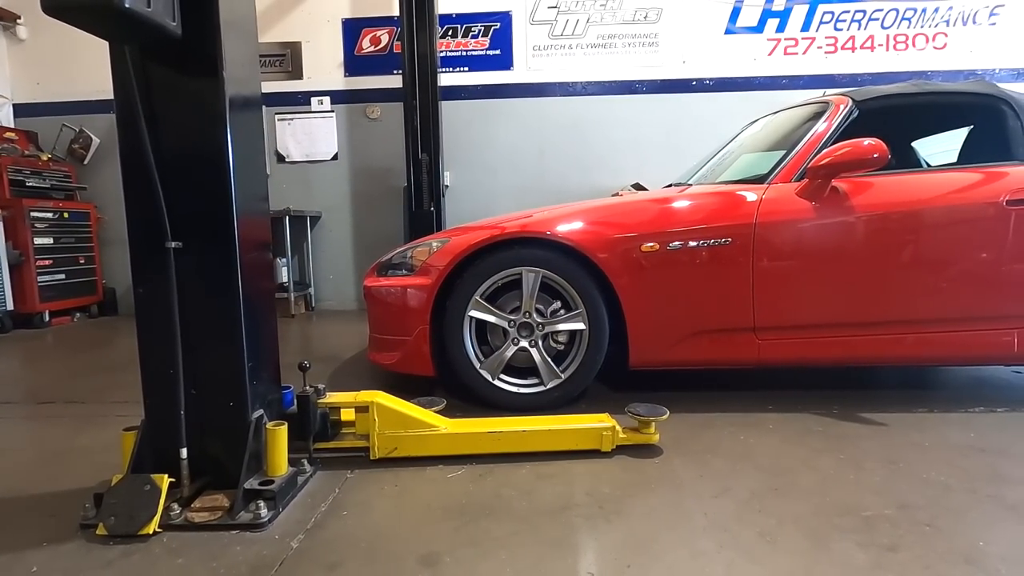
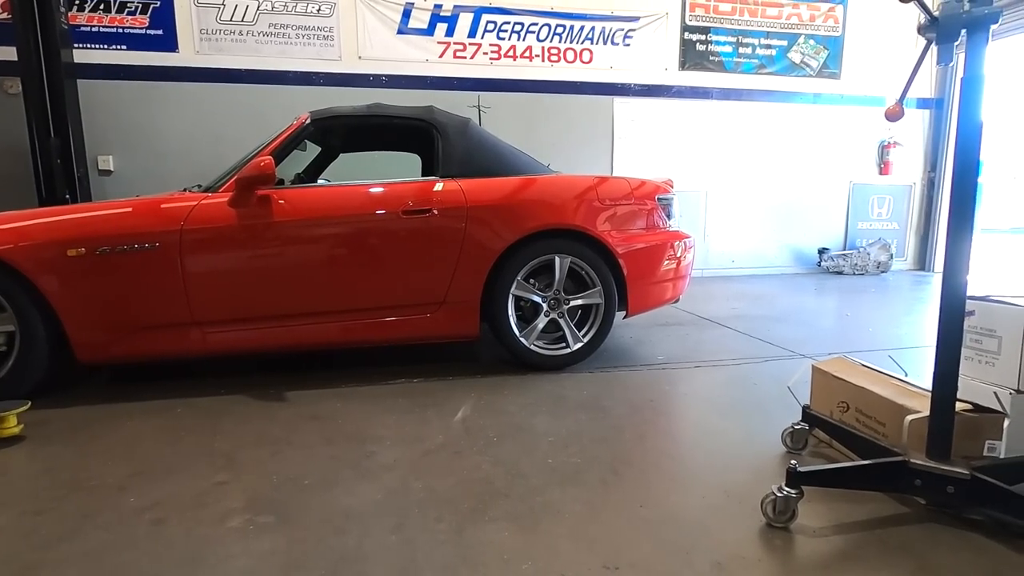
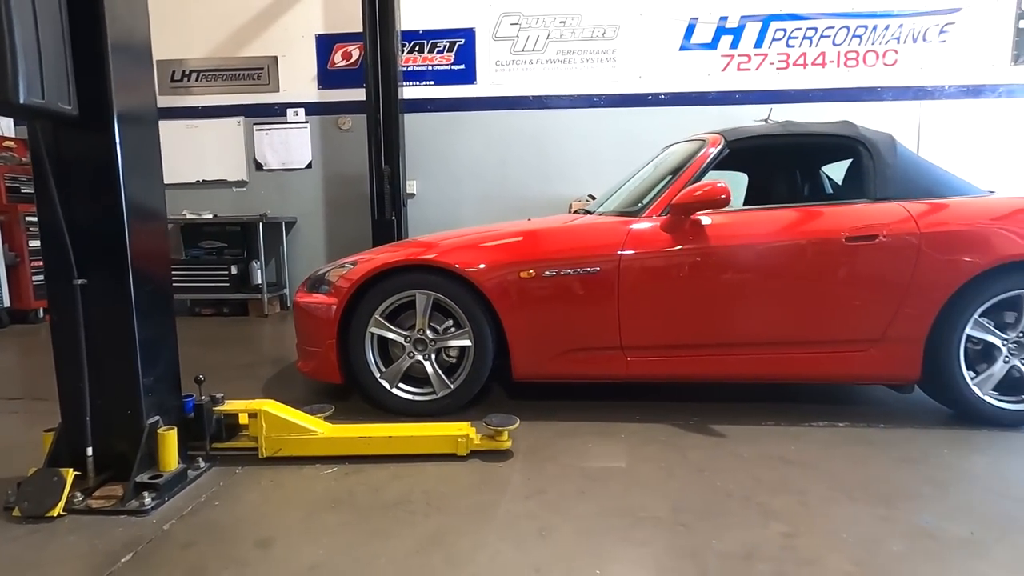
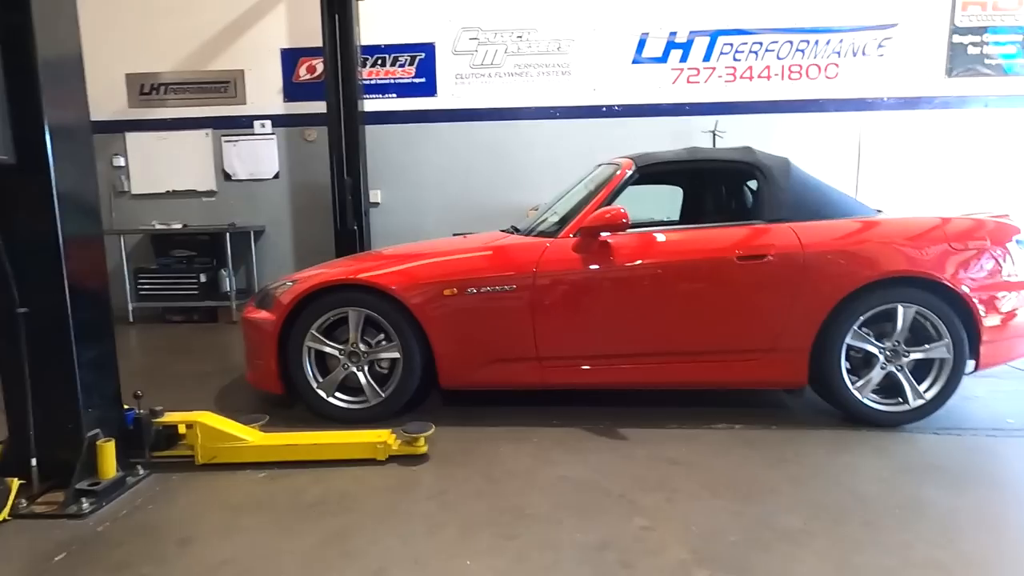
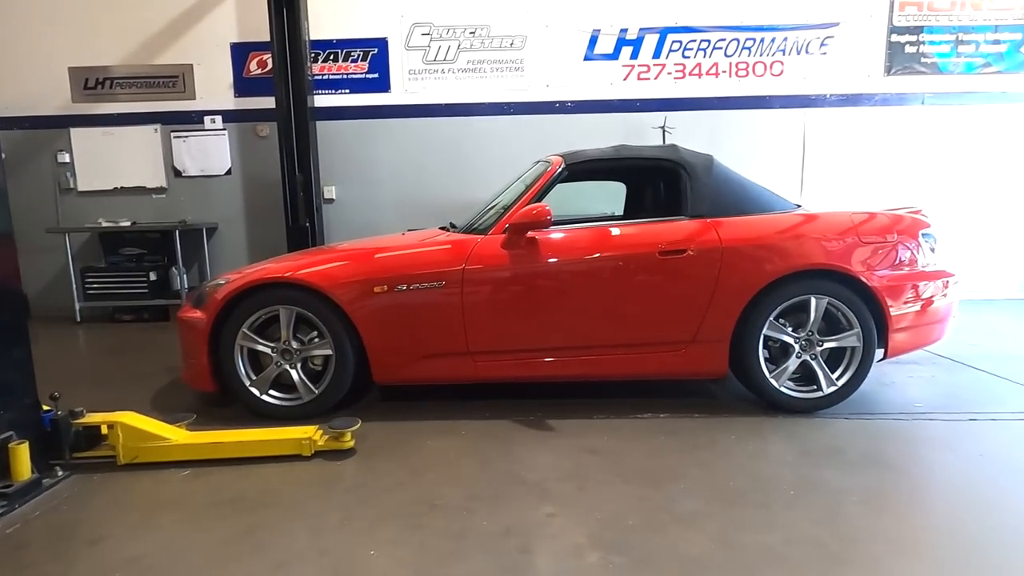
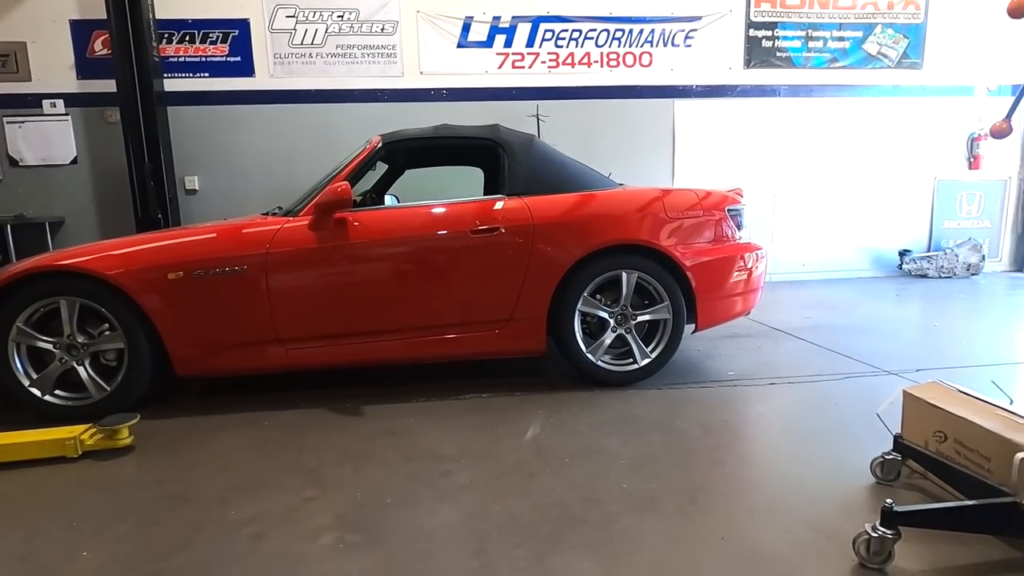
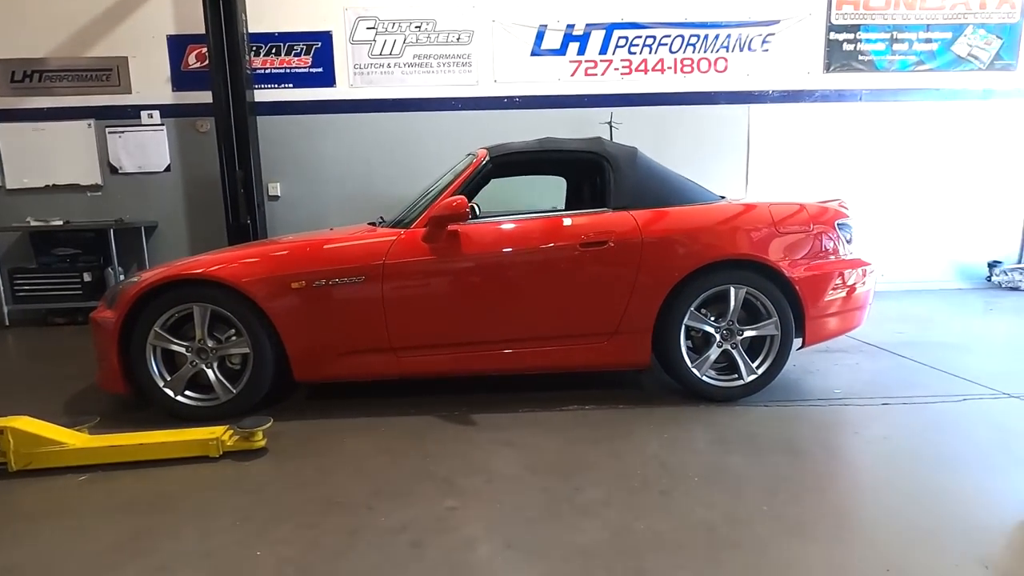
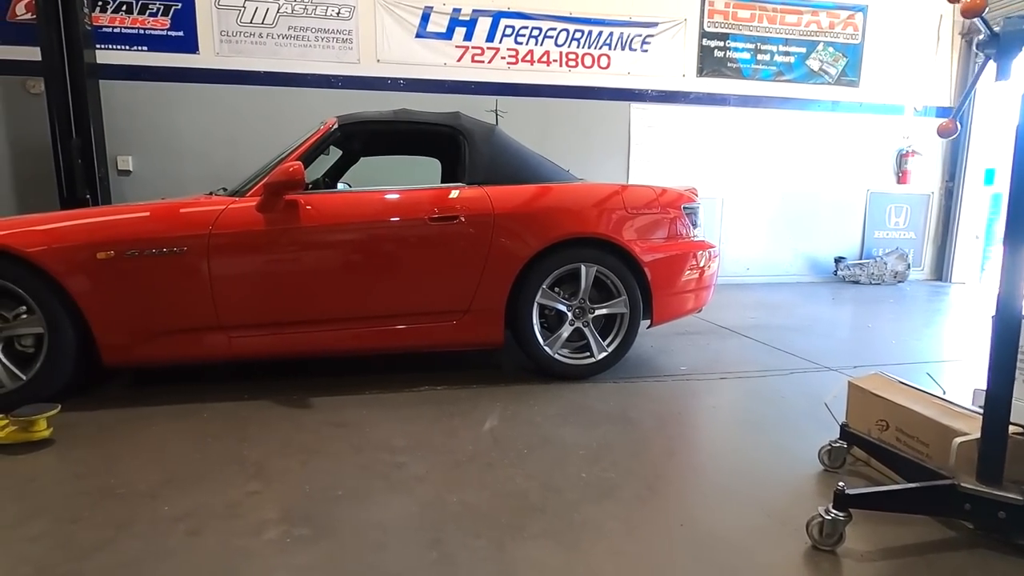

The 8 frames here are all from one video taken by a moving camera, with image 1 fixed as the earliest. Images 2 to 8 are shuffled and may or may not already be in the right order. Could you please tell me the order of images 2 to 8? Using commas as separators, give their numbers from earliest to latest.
3, 4, 5, 7, 6, 2, 8
